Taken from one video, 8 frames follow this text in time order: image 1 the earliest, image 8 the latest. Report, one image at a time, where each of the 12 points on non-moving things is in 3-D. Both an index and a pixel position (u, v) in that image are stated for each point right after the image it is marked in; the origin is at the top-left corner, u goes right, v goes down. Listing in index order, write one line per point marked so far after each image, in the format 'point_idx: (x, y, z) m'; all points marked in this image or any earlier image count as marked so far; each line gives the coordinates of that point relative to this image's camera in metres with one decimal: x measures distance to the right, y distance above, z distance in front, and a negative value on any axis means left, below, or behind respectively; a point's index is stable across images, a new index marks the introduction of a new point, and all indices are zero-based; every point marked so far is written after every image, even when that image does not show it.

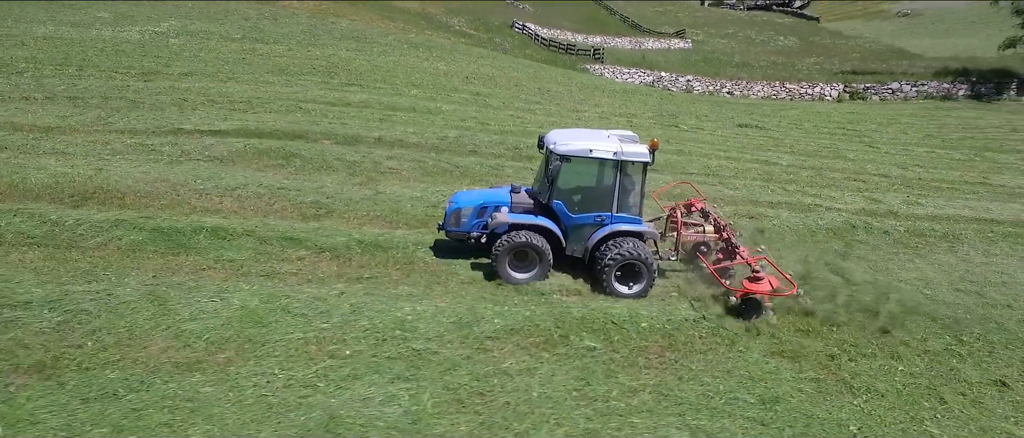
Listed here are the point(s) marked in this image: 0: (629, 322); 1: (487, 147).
0: (+1.4, -1.3, +7.4) m
1: (-0.5, +1.7, +14.4) m
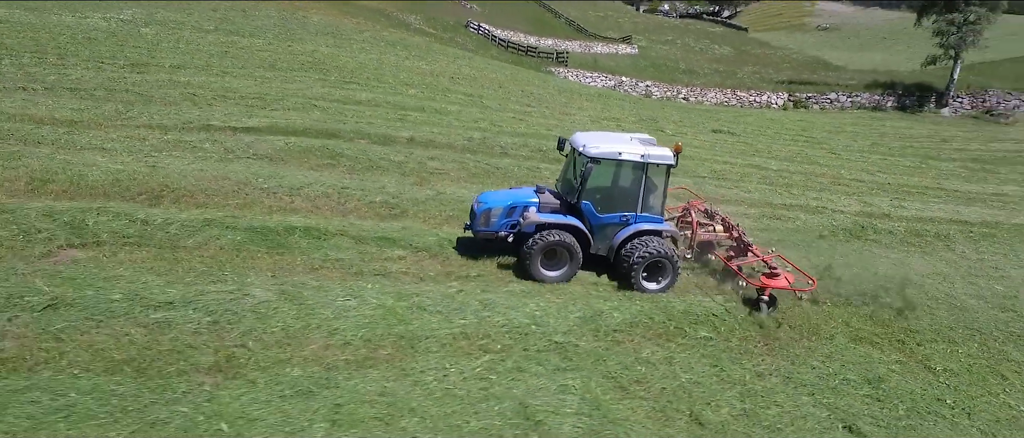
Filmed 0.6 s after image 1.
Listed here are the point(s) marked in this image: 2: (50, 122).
0: (+2.8, -1.3, +8.1) m
1: (+0.1, +1.7, +14.8) m
2: (-8.7, +1.8, +11.7) m
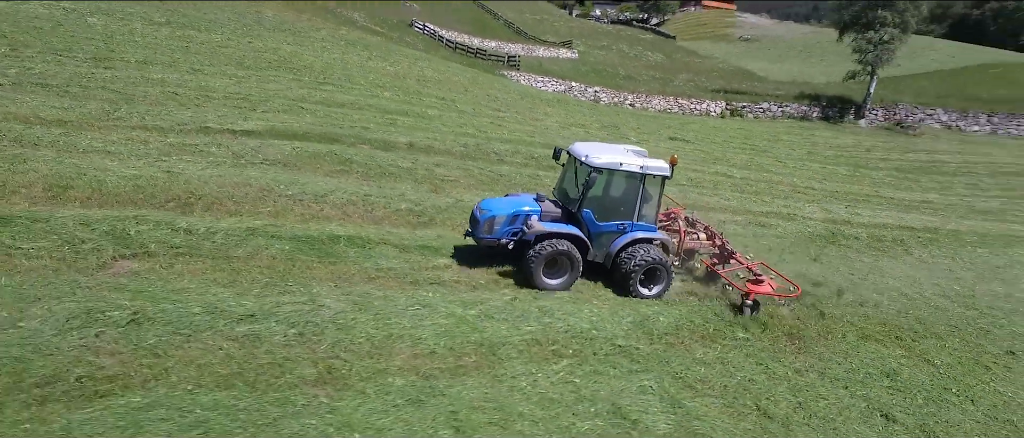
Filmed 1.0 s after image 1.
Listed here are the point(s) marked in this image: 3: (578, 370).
0: (+3.5, -1.4, +8.9) m
1: (0.0, +1.5, +15.2) m
2: (-8.4, +1.7, +11.1) m
3: (+0.7, -1.7, +6.8) m
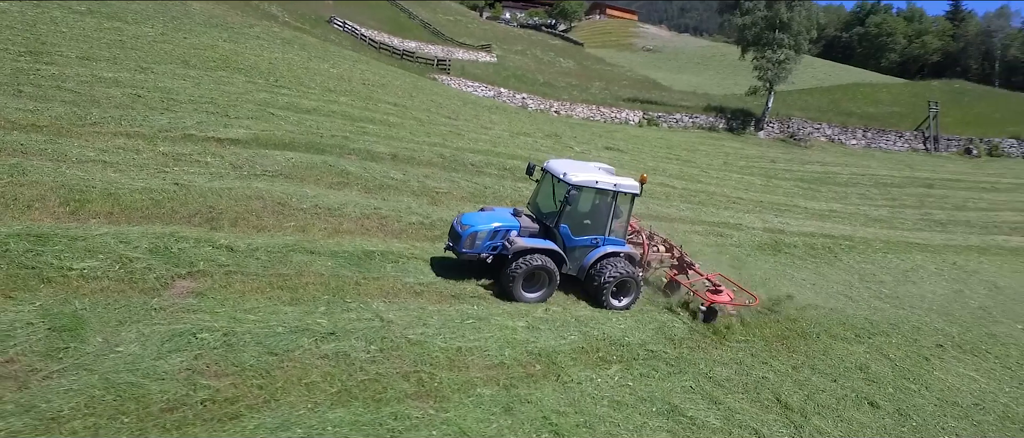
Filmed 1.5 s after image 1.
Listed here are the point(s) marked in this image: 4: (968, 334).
0: (+3.8, -1.7, +10.1) m
1: (-0.7, +1.3, +15.7) m
2: (-8.3, +1.5, +10.3) m
3: (+1.4, -1.9, +7.6) m
4: (+9.1, -2.3, +12.4) m
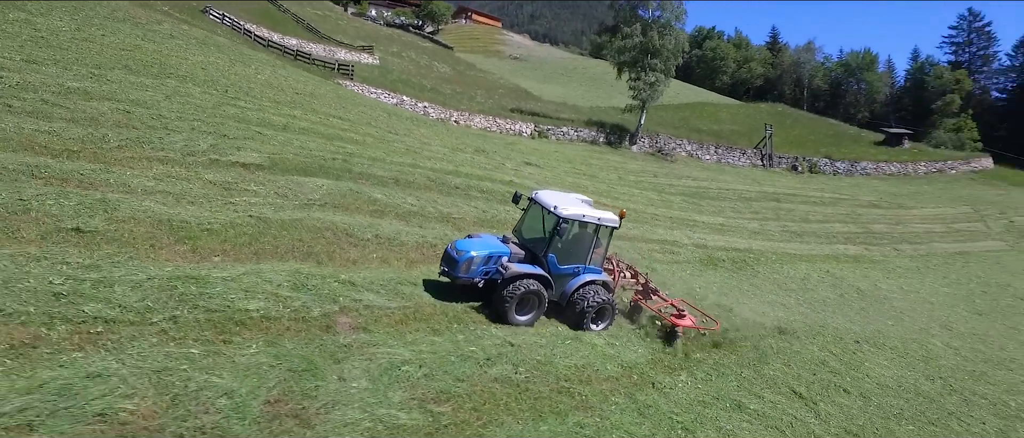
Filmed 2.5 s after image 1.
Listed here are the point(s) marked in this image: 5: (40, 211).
0: (+4.5, -2.2, +12.5) m
1: (-1.2, +0.8, +16.9) m
2: (-7.3, +1.1, +9.8) m
3: (+2.8, -2.4, +9.5) m
4: (+9.1, -2.9, +16.0) m
5: (-5.9, +0.1, +7.8) m
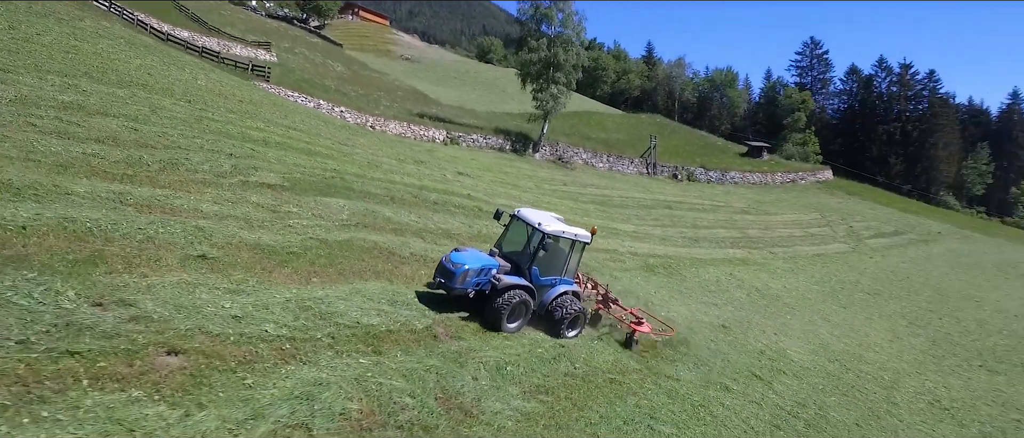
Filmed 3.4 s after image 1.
0: (+4.4, -2.6, +15.1) m
1: (-2.0, +0.4, +18.4) m
2: (-6.6, +0.7, +10.2) m
3: (+3.3, -2.9, +11.9) m
4: (+8.2, -3.3, +19.5) m
5: (-4.8, -0.3, +8.5) m
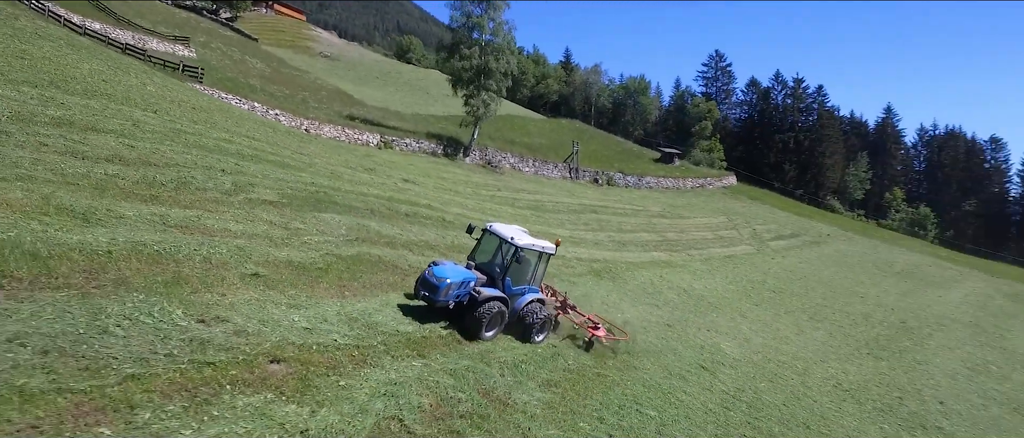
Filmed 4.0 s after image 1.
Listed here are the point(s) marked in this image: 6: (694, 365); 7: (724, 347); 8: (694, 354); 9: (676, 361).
0: (+3.7, -3.0, +17.3) m
1: (-3.0, +0.1, +19.6) m
2: (-6.5, +0.4, +10.9) m
3: (+3.1, -3.2, +13.9) m
4: (+6.9, -3.7, +22.1) m
5: (-4.5, -0.6, +9.4) m
6: (+4.5, -3.6, +15.1) m
7: (+6.5, -3.9, +18.8) m
8: (+4.9, -3.6, +16.3) m
9: (+4.0, -3.4, +14.9) m
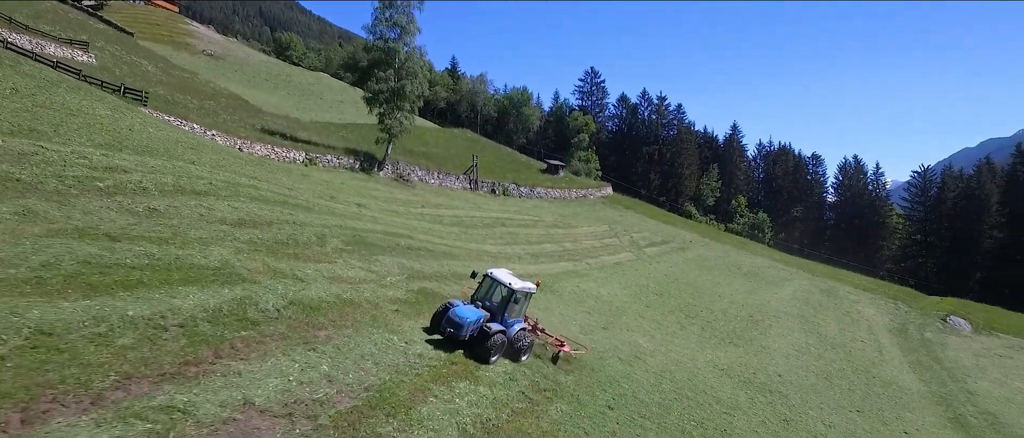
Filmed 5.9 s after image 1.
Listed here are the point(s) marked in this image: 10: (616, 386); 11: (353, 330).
0: (+3.1, -4.3, +24.0) m
1: (-4.0, -1.2, +24.9) m
2: (-5.6, -1.0, +15.7) m
3: (+3.2, -4.5, +20.6) m
4: (+5.2, -5.0, +29.4) m
5: (-3.3, -1.9, +14.6) m
6: (+4.3, -4.9, +22.1) m
7: (+5.5, -5.2, +26.0) m
8: (+4.4, -4.9, +23.3) m
9: (+3.8, -4.7, +21.8) m
10: (+2.9, -4.6, +17.1) m
11: (-3.1, -2.2, +12.1) m
